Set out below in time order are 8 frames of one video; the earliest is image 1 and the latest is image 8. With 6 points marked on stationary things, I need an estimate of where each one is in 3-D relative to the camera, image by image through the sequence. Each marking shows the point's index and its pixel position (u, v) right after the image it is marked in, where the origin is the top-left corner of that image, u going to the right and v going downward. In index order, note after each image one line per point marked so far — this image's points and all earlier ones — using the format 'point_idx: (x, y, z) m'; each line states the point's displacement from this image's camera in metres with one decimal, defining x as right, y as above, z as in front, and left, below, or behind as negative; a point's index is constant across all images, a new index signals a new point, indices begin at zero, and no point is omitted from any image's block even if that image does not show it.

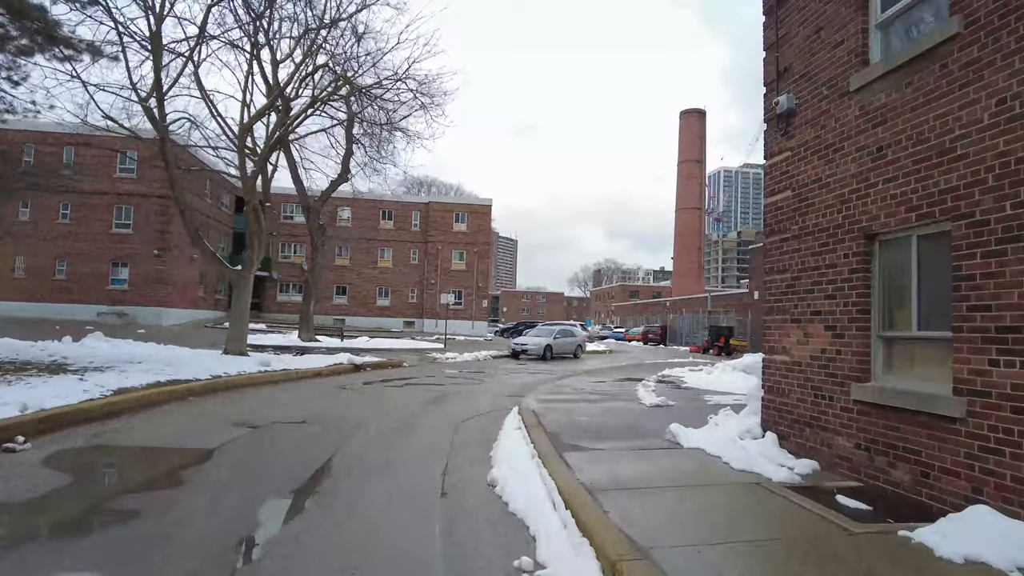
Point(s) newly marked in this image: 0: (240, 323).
0: (-7.5, -0.9, +18.6) m
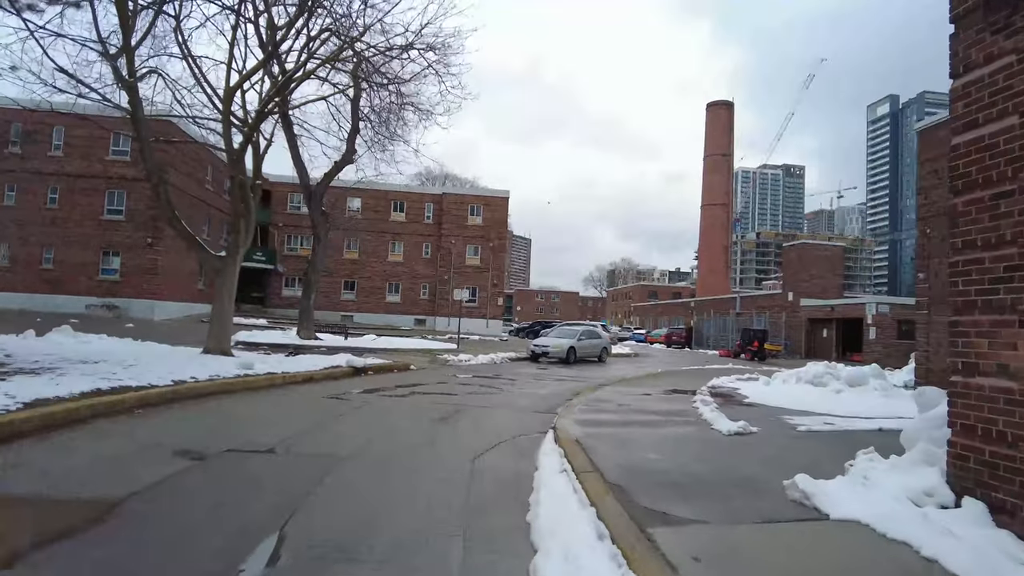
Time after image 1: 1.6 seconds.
0: (-6.9, -0.6, +16.2) m
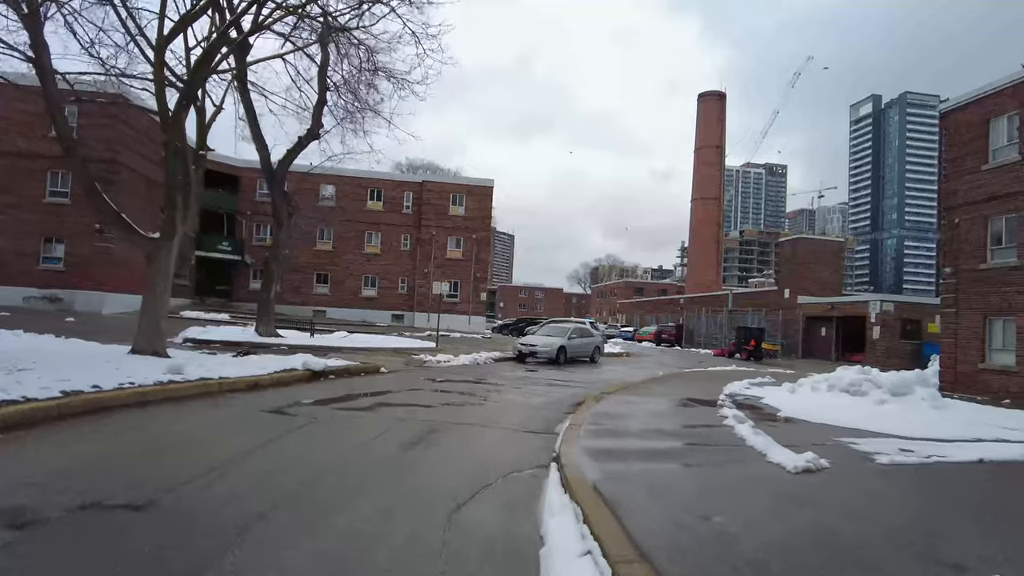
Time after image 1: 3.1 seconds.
0: (-7.2, -0.4, +13.7) m
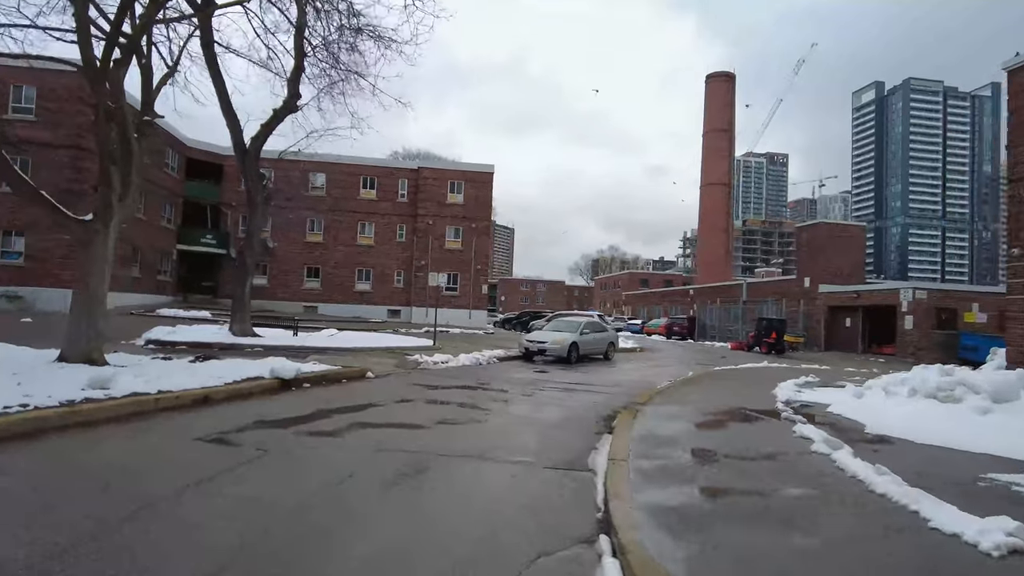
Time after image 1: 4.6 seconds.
0: (-7.0, -0.3, +11.4) m
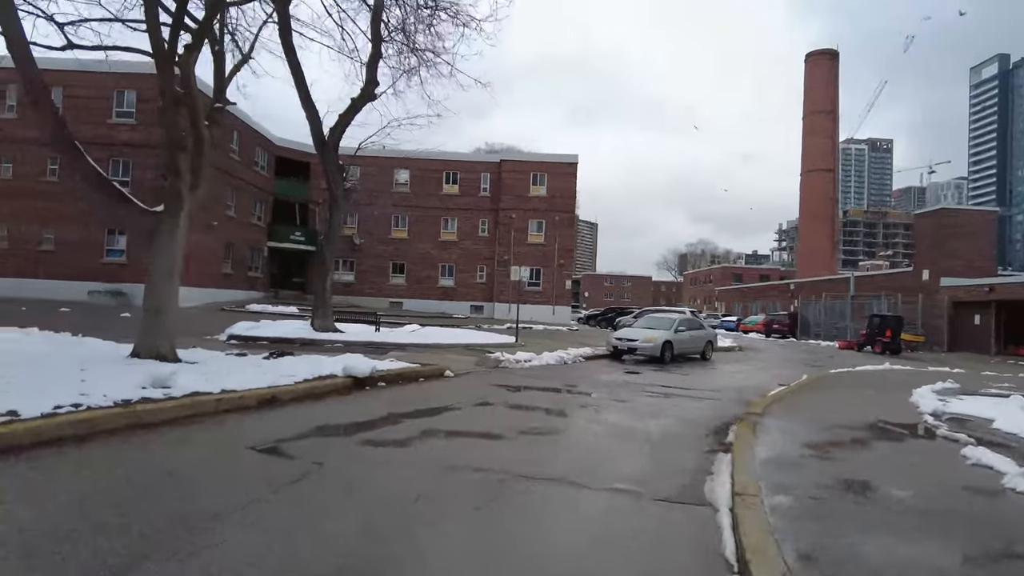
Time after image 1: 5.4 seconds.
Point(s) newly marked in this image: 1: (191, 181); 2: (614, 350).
0: (-5.6, -0.2, +11.0) m
1: (-5.3, +1.8, +11.3) m
2: (+2.8, -1.7, +18.8) m
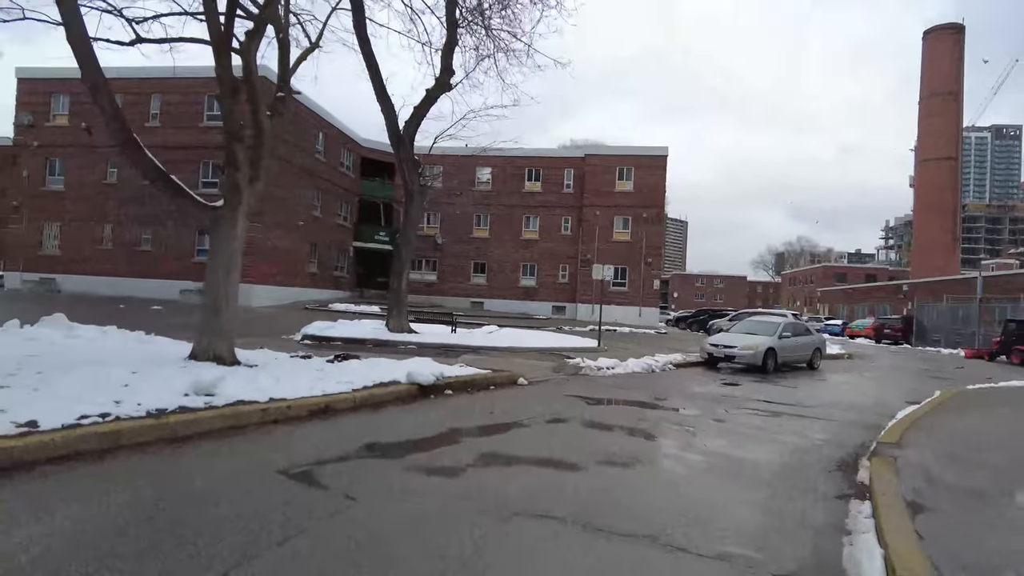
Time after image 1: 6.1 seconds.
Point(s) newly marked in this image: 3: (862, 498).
0: (-4.4, -0.2, +10.4) m
1: (-4.1, +1.8, +10.7) m
2: (+5.0, -1.7, +17.1) m
3: (+3.0, -1.7, +5.8) m
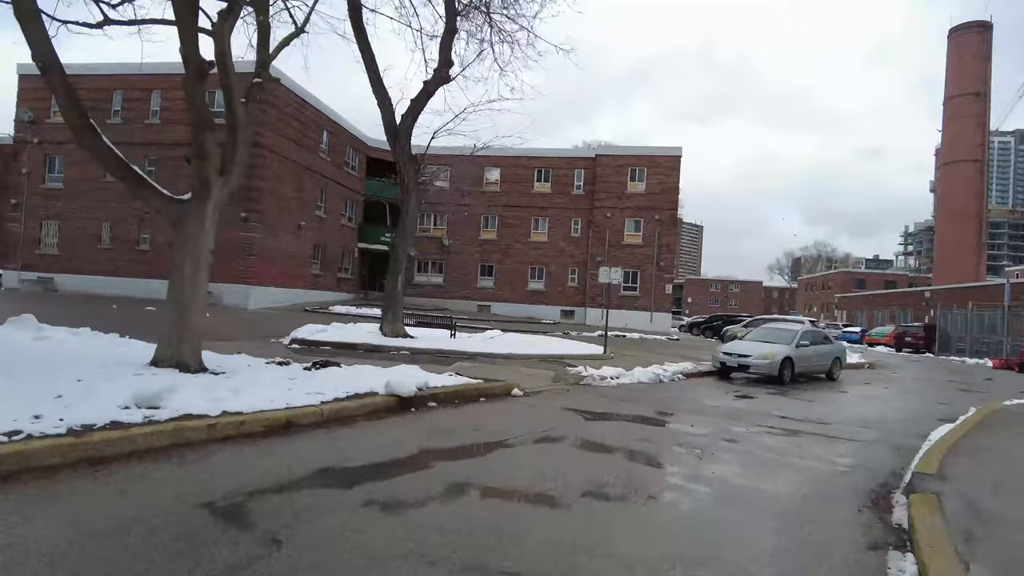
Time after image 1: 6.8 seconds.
0: (-4.5, -0.2, +9.6) m
1: (-4.2, +1.8, +9.8) m
2: (+4.9, -1.8, +16.0) m
3: (+2.7, -1.7, +4.8) m
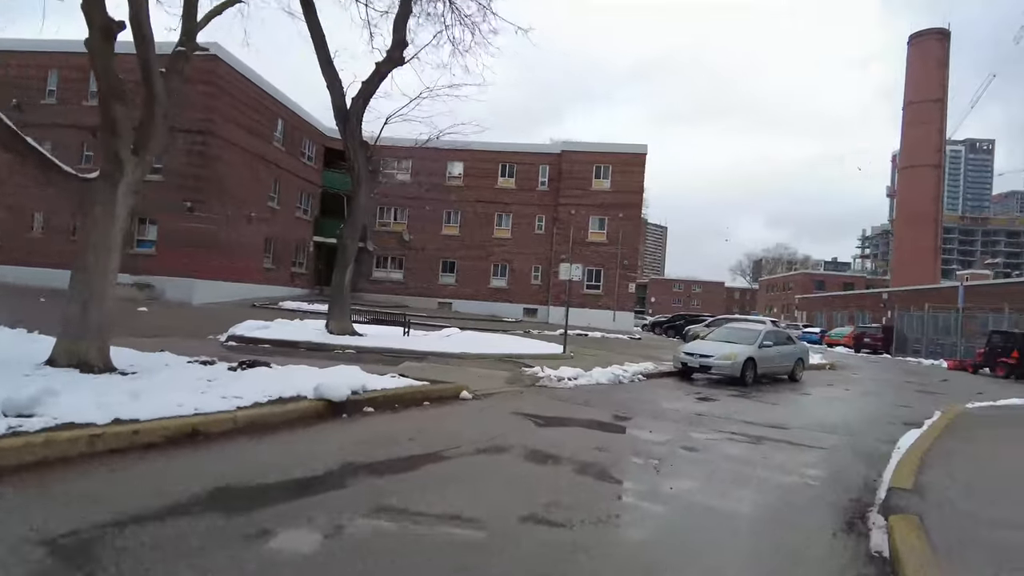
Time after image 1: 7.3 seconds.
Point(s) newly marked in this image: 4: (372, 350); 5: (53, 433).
0: (-5.2, 0.0, +8.5) m
1: (-4.9, +1.9, +8.8) m
2: (+3.9, -1.8, +15.5) m
3: (+2.3, -1.7, +4.1) m
4: (-3.0, -1.3, +14.5) m
5: (-3.8, -1.2, +5.7) m
